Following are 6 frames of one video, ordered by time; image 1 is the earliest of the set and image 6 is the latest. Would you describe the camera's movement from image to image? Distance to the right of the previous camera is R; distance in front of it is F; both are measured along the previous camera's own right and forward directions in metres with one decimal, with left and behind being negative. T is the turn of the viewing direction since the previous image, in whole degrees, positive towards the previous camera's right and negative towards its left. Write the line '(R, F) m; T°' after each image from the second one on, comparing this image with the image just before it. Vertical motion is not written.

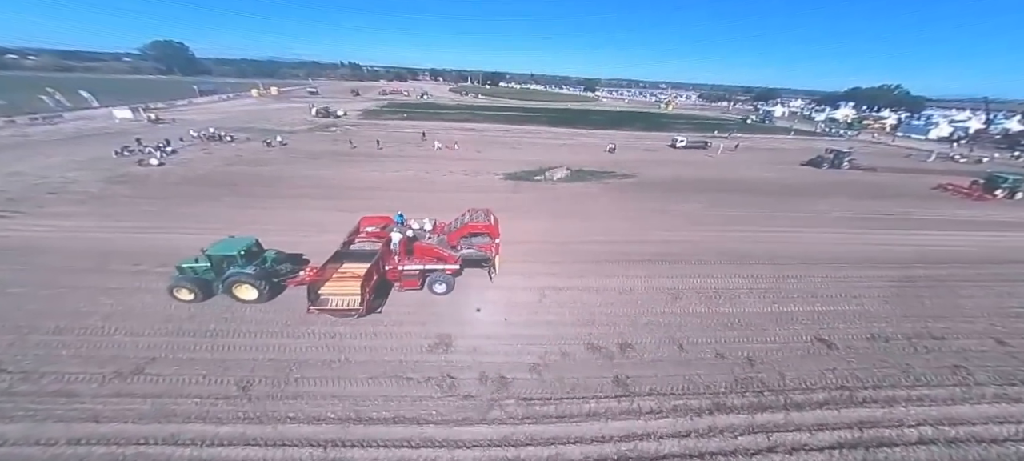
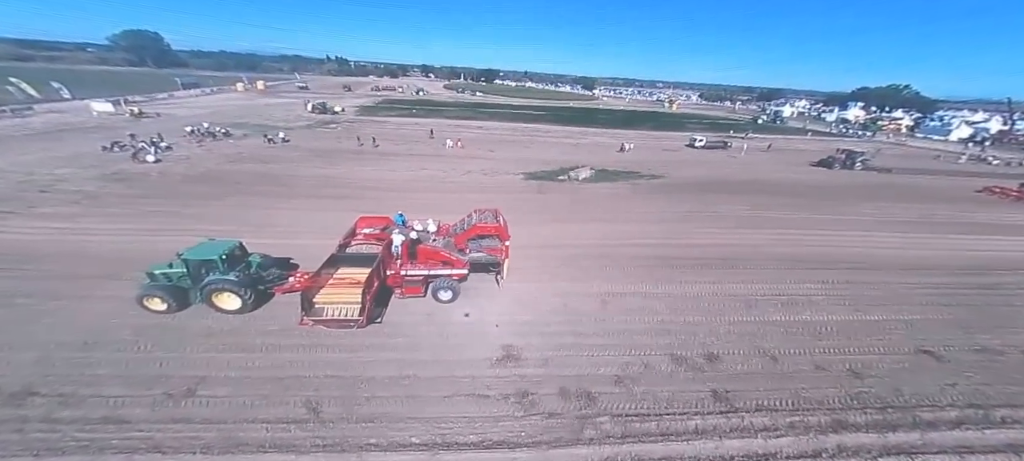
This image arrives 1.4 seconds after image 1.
(-1.9, +0.5) m; +2°
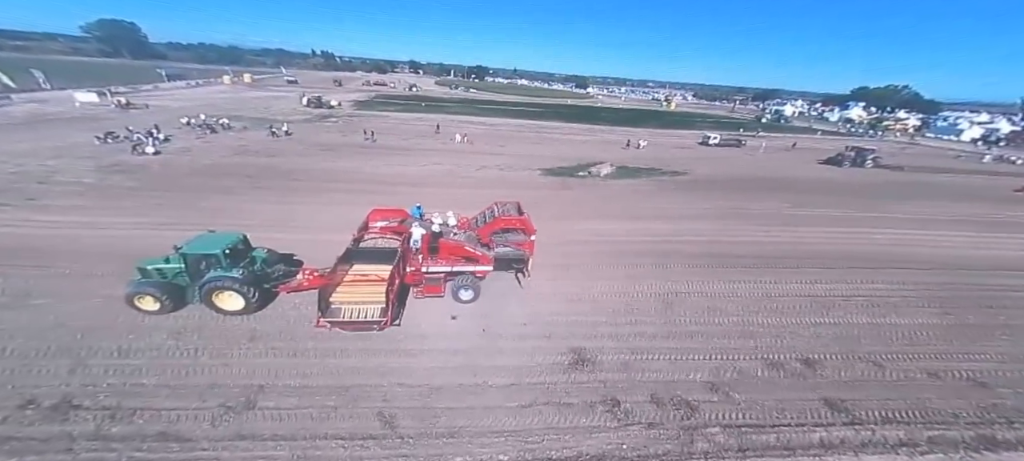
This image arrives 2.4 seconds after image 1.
(-1.9, +0.5) m; +2°
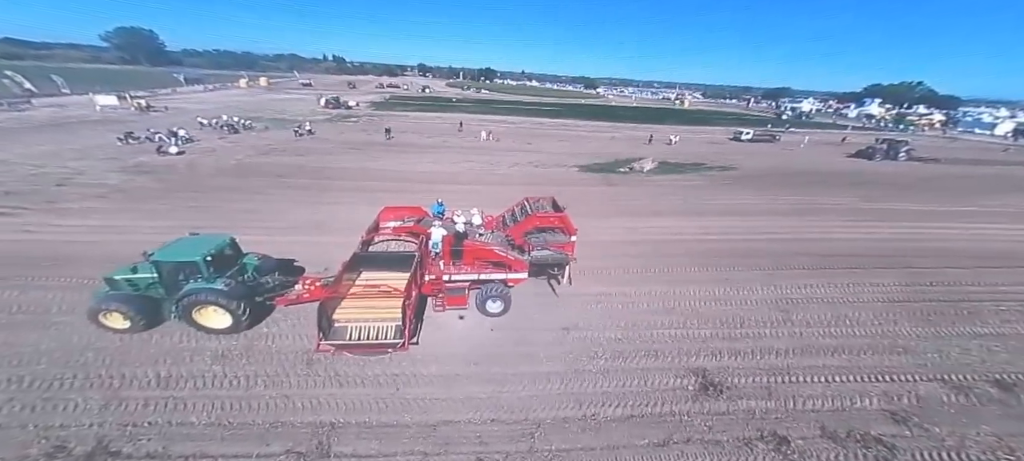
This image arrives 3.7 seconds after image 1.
(-1.9, +1.1) m; -1°
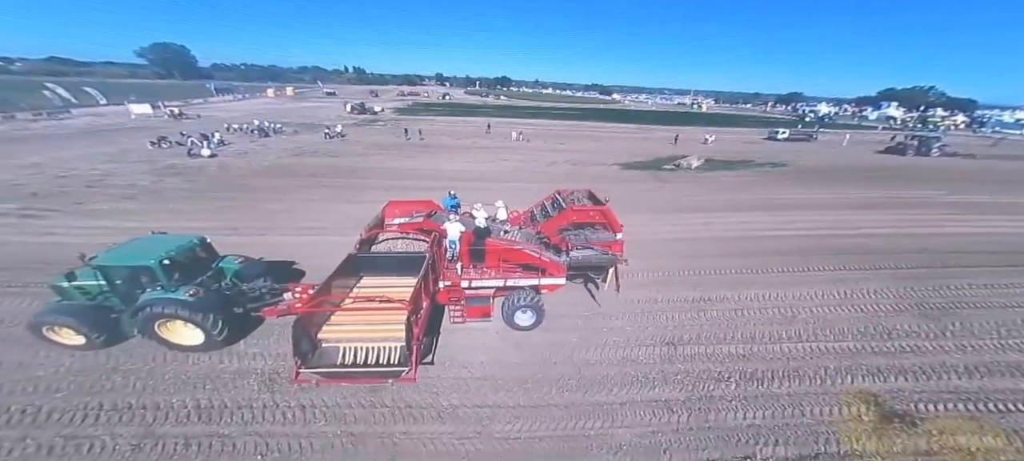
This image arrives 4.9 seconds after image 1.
(-1.5, +1.1) m; -2°
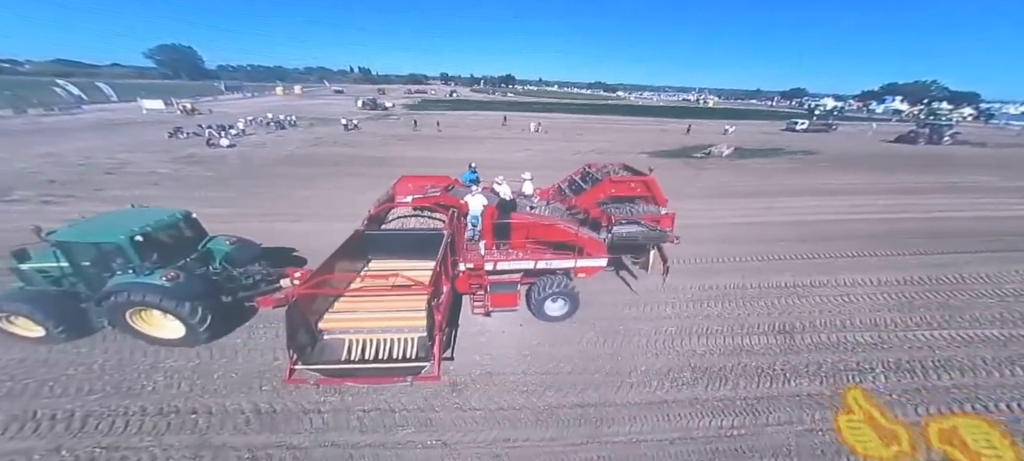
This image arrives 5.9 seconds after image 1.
(-1.3, +0.7) m; -1°
